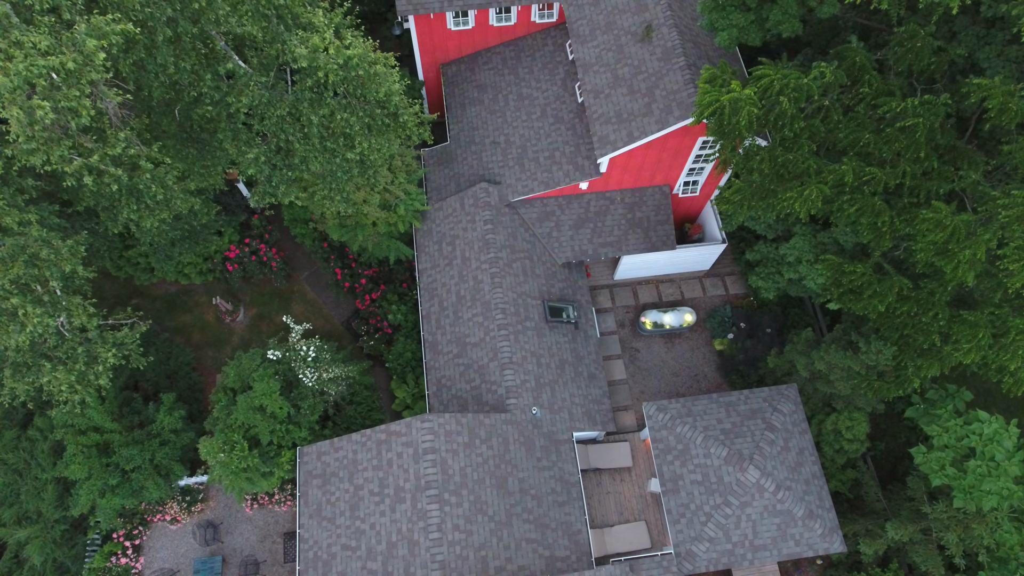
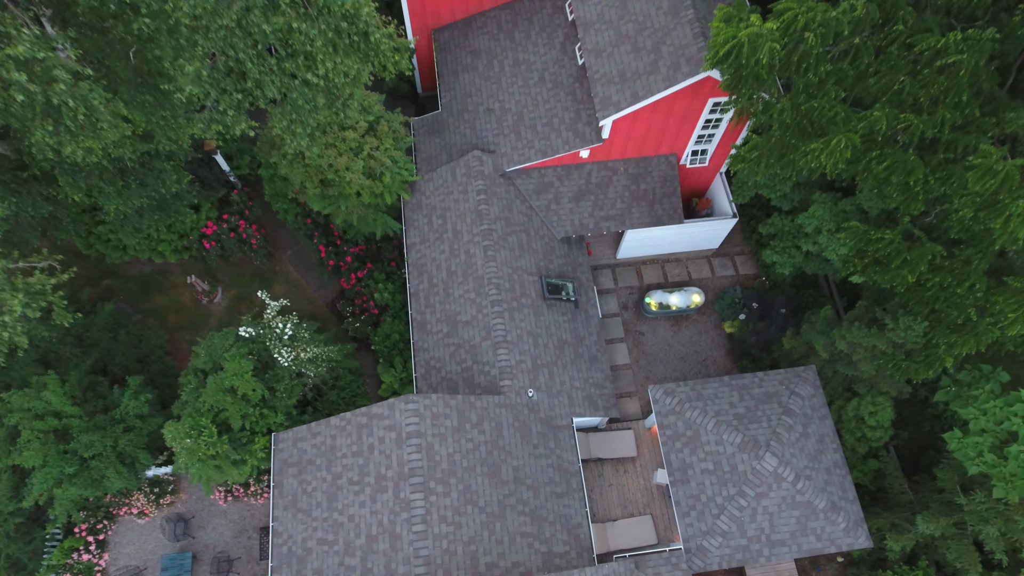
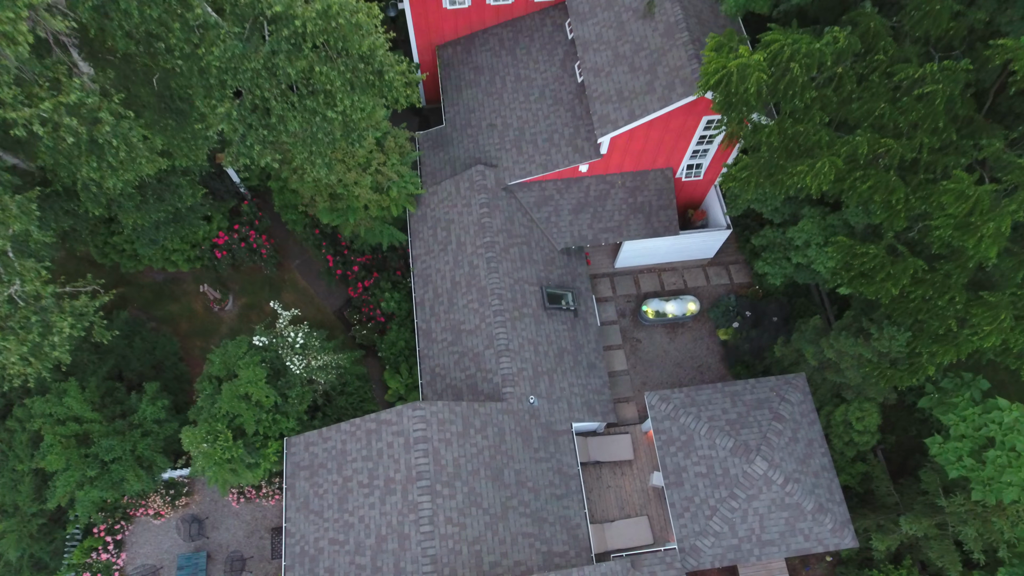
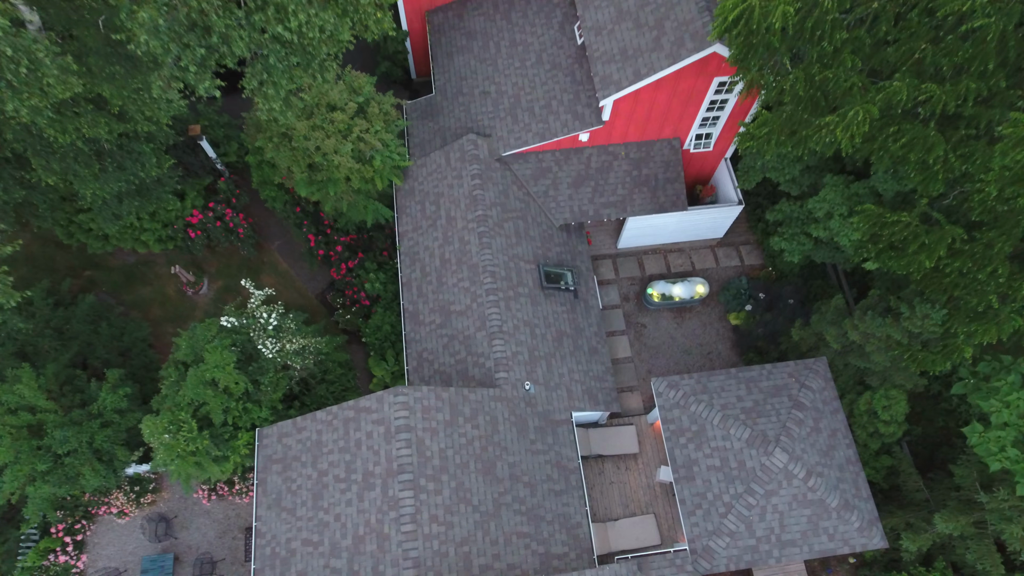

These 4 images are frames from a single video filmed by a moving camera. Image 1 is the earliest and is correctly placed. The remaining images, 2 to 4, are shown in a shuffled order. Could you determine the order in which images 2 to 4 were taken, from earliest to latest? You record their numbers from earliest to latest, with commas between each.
3, 2, 4
